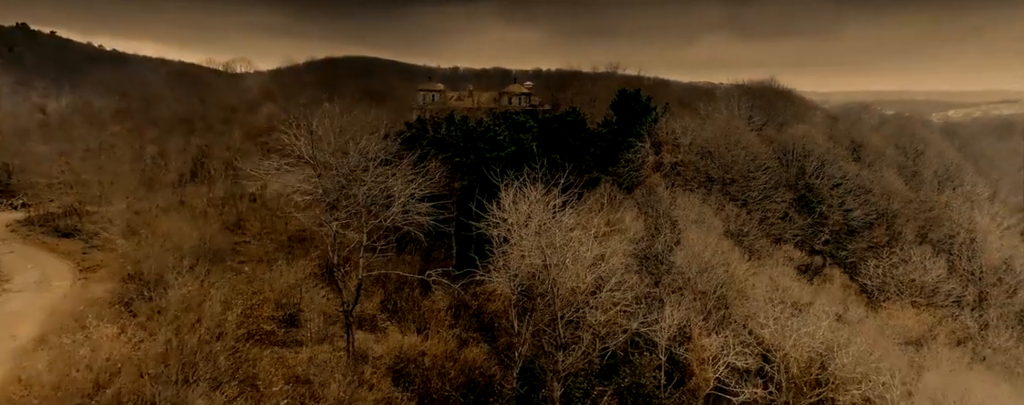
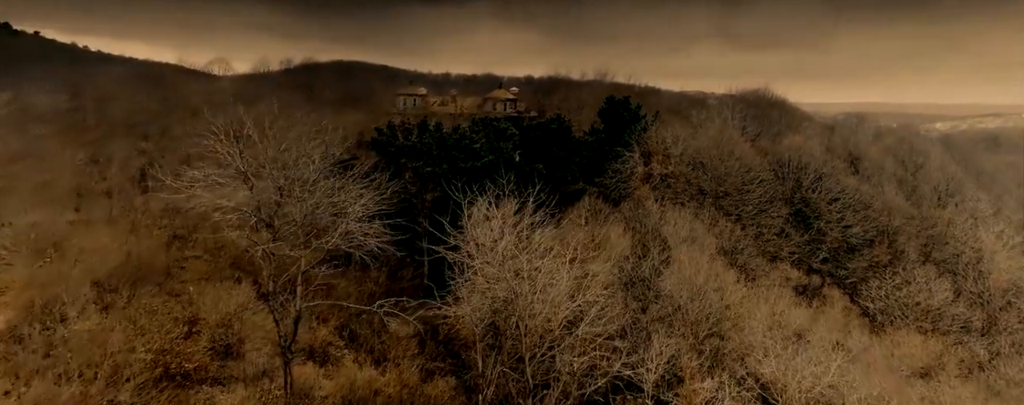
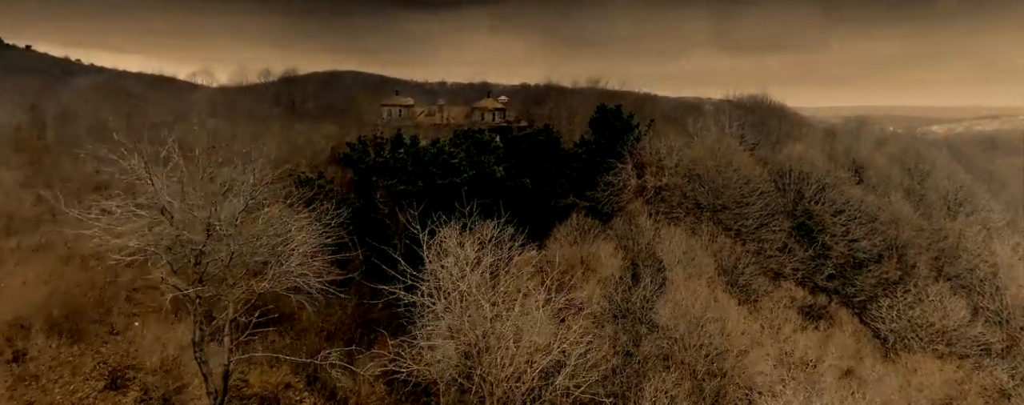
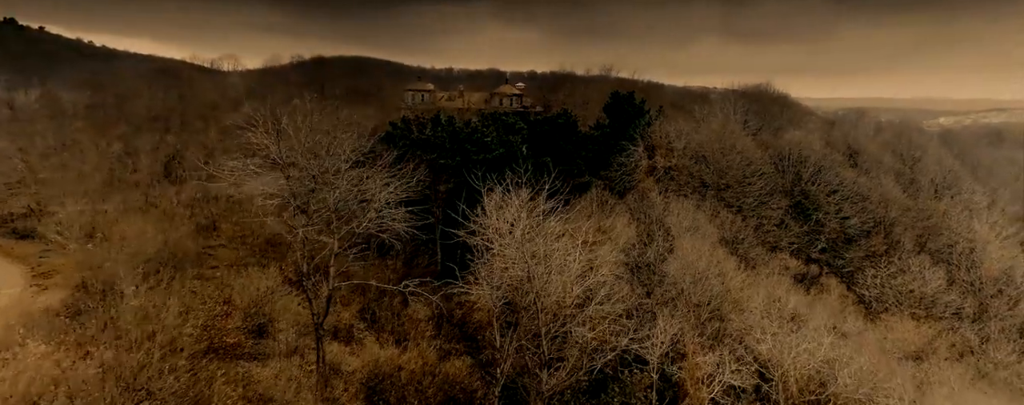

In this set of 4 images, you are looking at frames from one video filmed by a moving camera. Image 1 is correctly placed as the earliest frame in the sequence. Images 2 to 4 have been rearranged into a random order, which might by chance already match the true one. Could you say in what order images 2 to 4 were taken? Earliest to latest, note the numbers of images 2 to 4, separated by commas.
4, 2, 3
